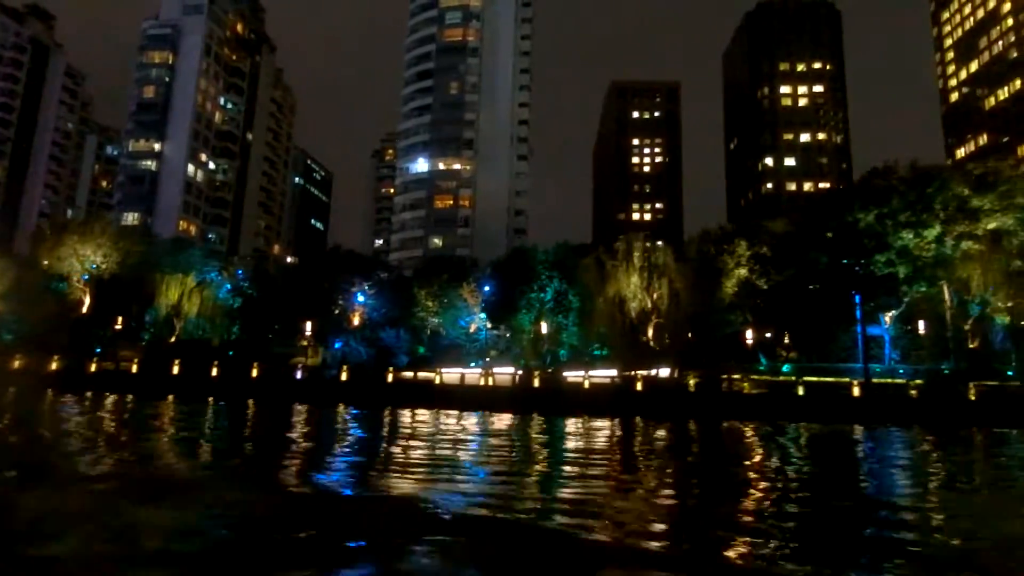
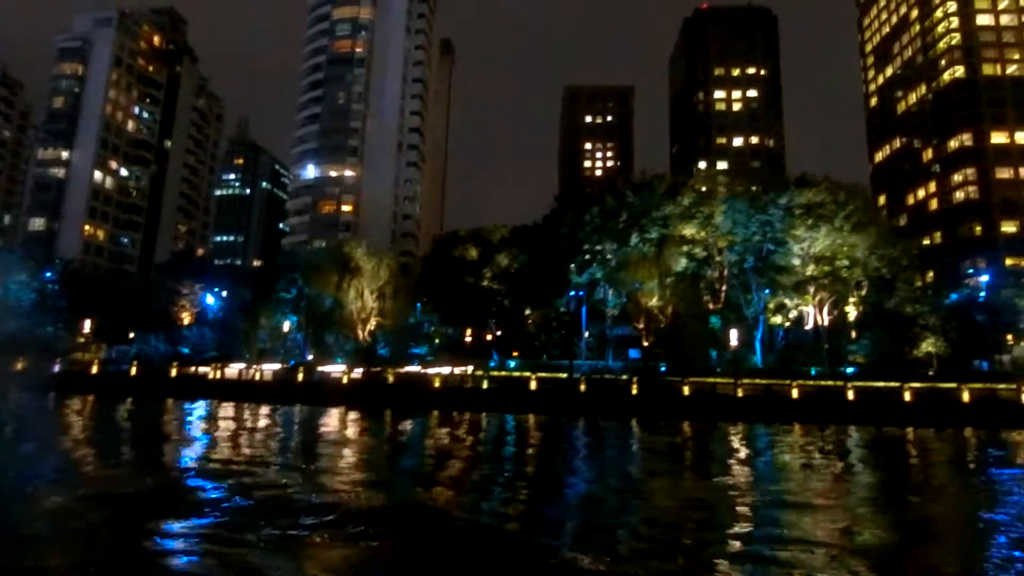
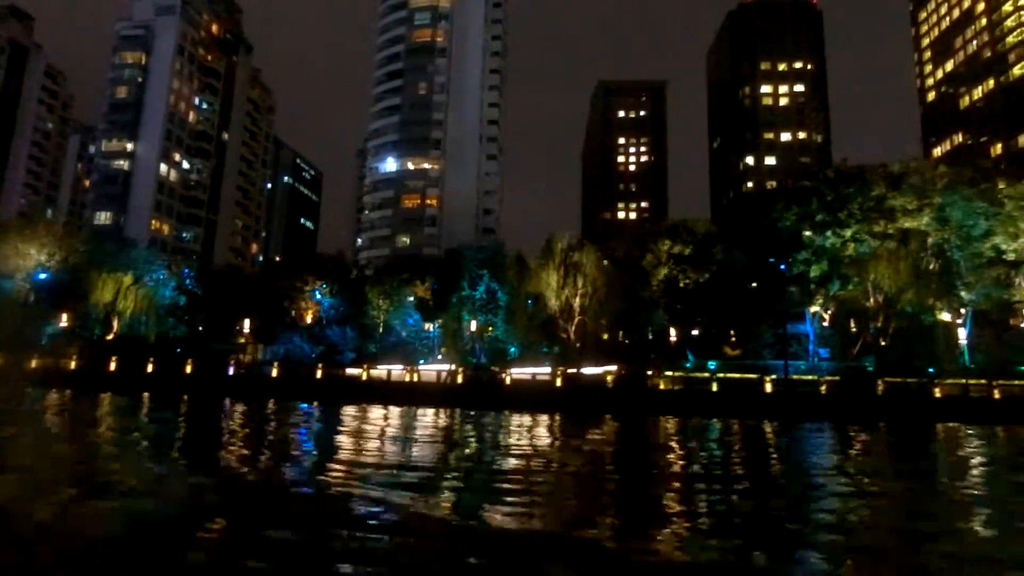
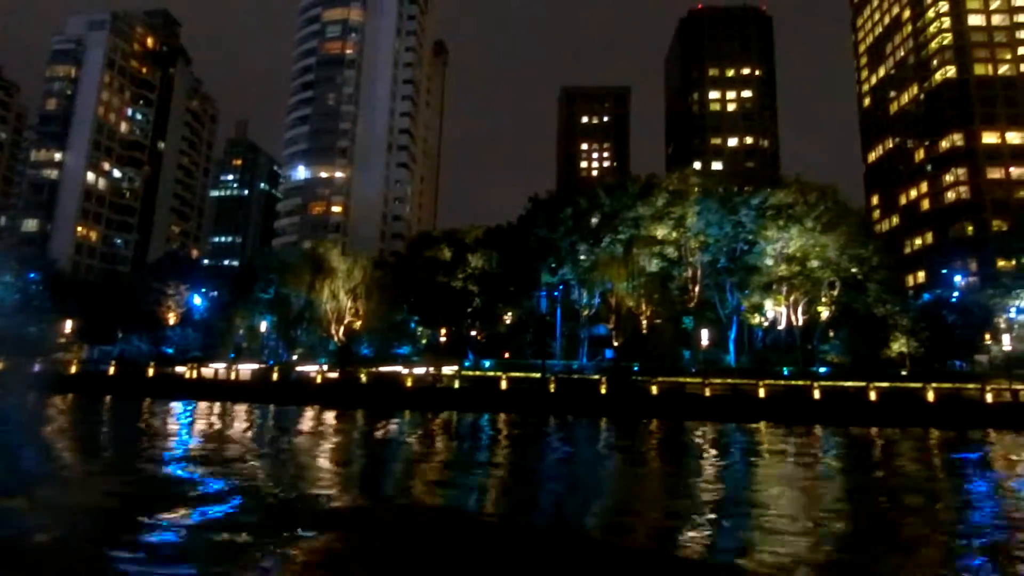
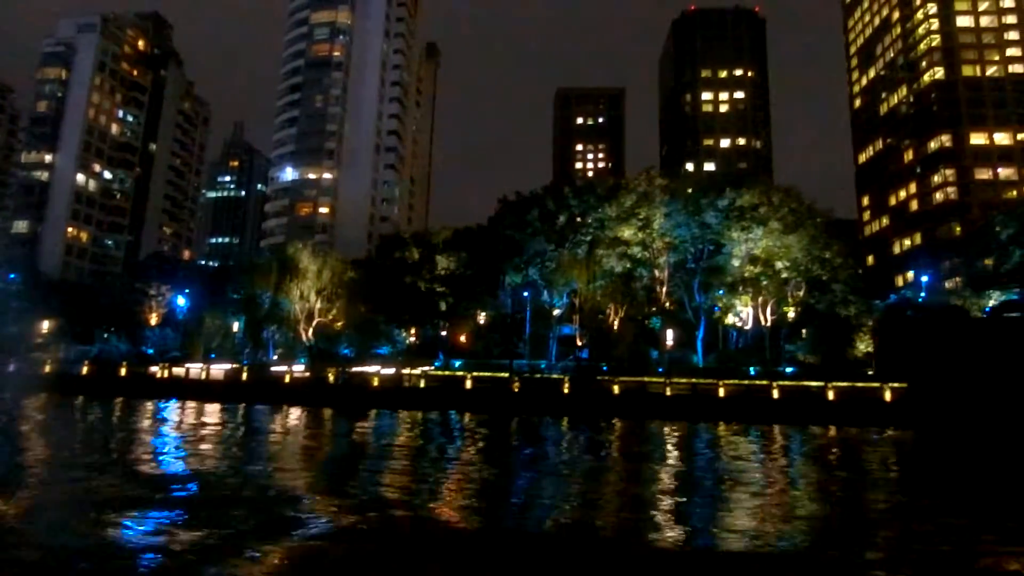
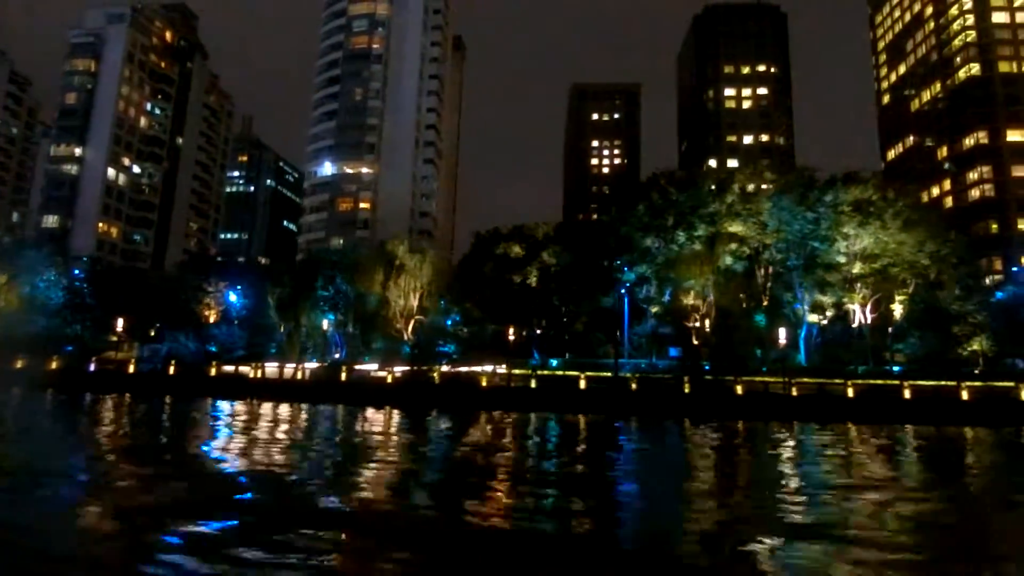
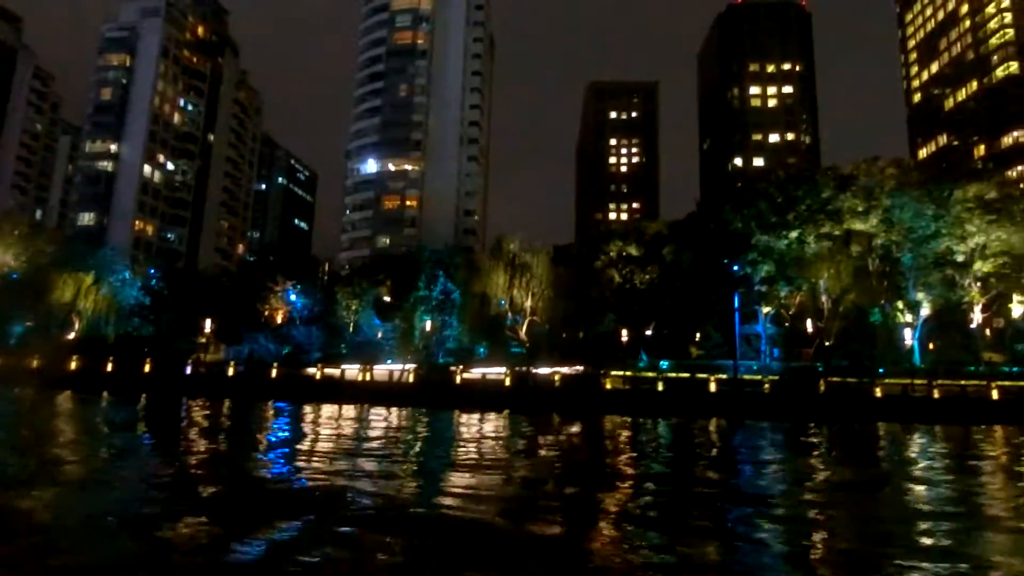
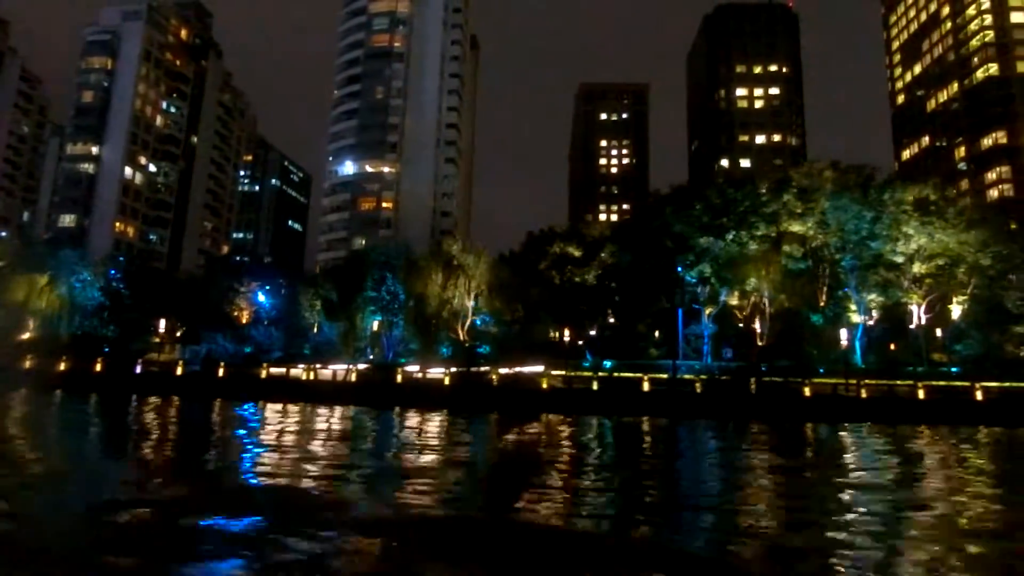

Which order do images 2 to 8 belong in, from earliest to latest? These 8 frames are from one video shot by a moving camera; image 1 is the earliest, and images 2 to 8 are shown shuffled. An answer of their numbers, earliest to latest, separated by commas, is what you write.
3, 7, 8, 6, 2, 4, 5
